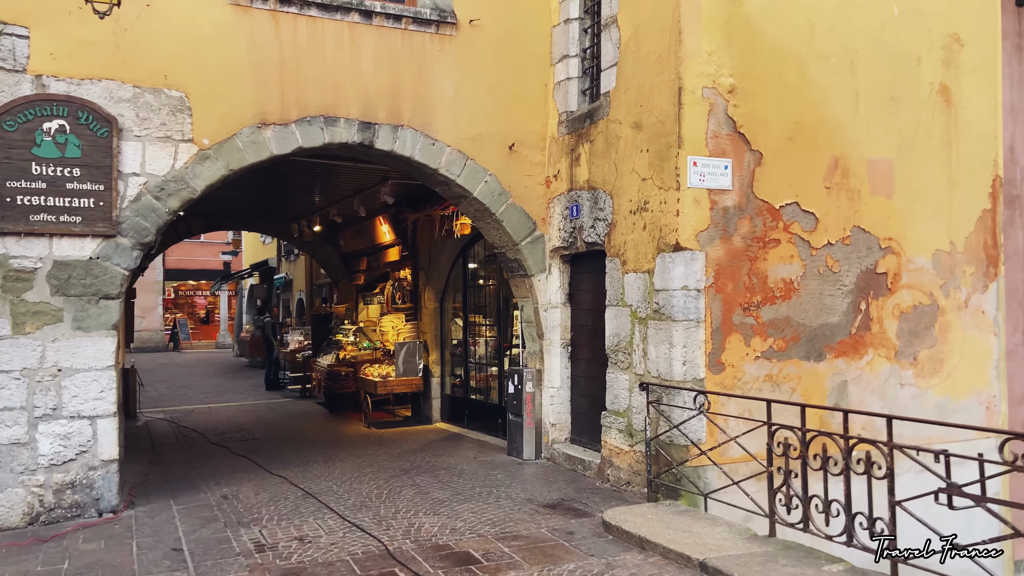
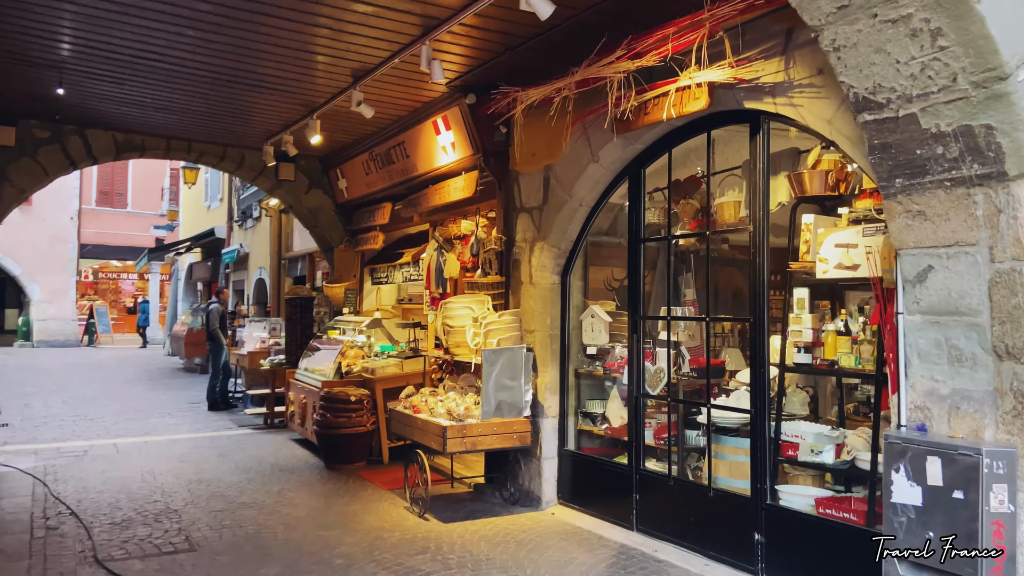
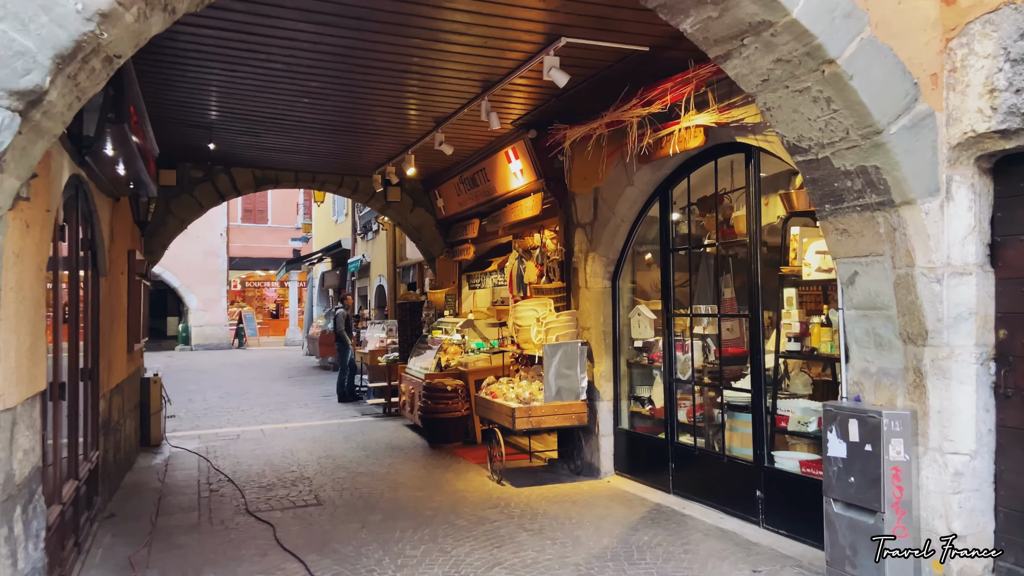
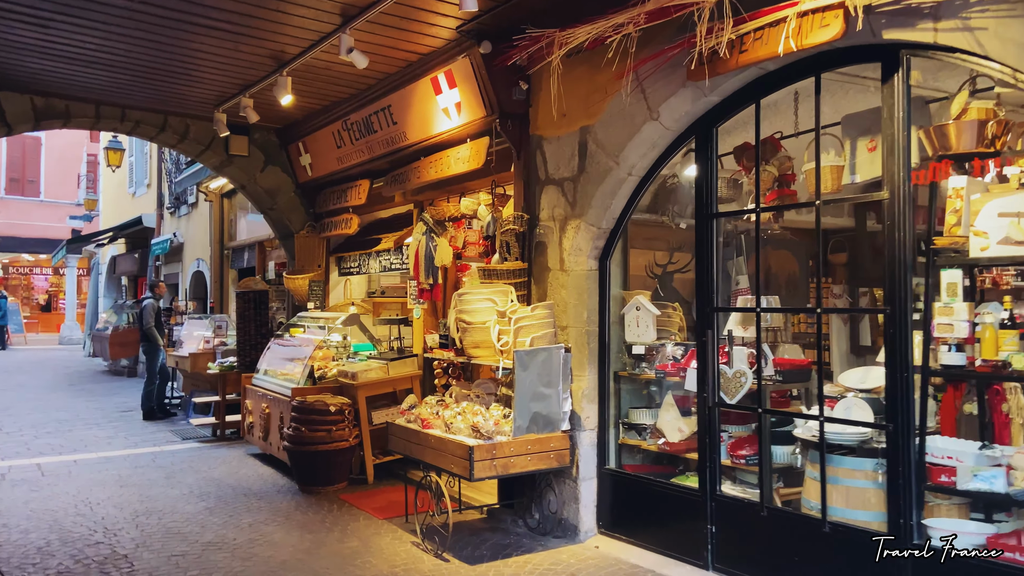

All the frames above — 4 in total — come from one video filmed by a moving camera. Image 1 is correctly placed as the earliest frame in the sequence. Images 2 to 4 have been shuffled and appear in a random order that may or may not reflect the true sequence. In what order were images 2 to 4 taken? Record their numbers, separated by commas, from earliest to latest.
3, 2, 4
